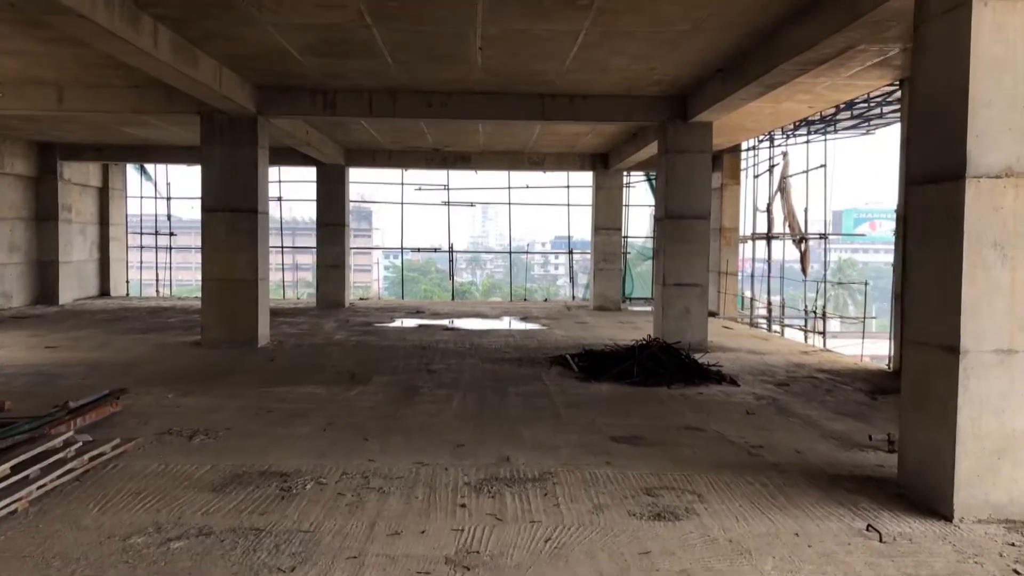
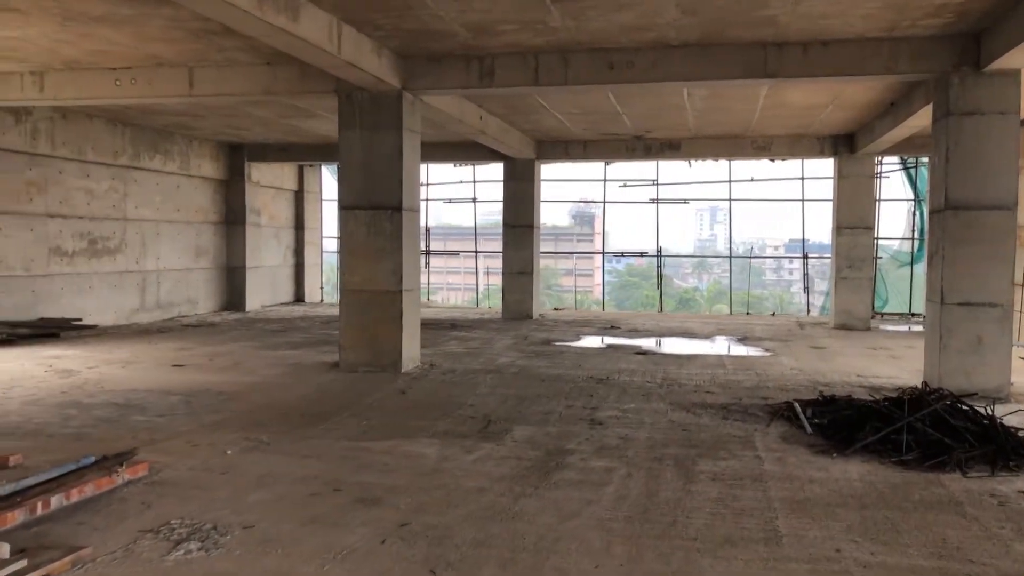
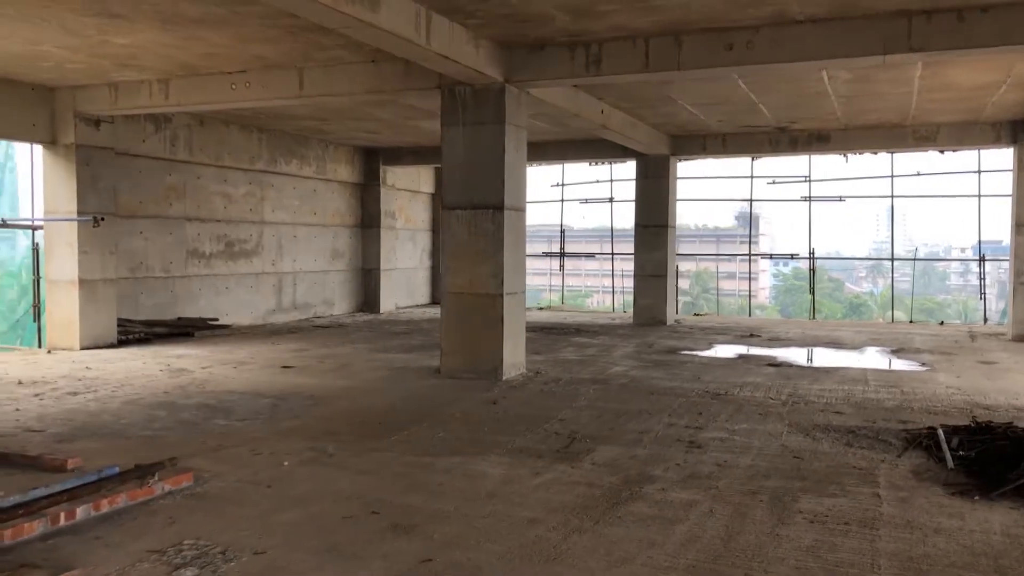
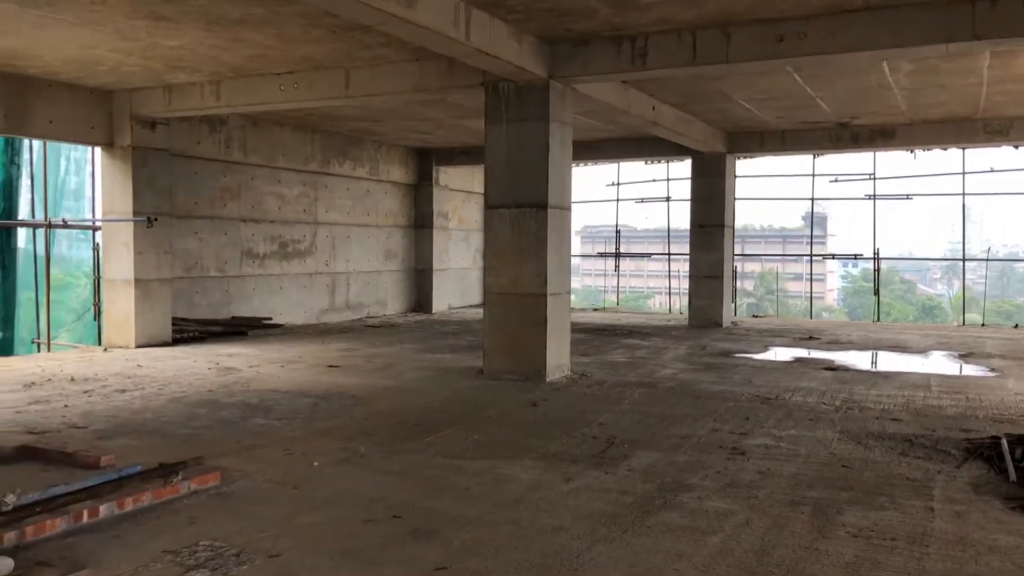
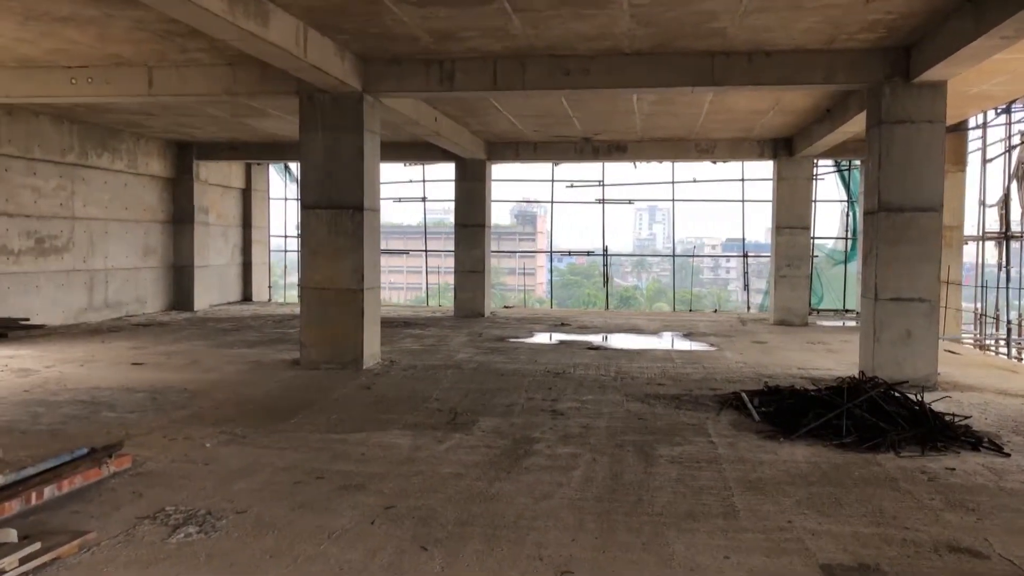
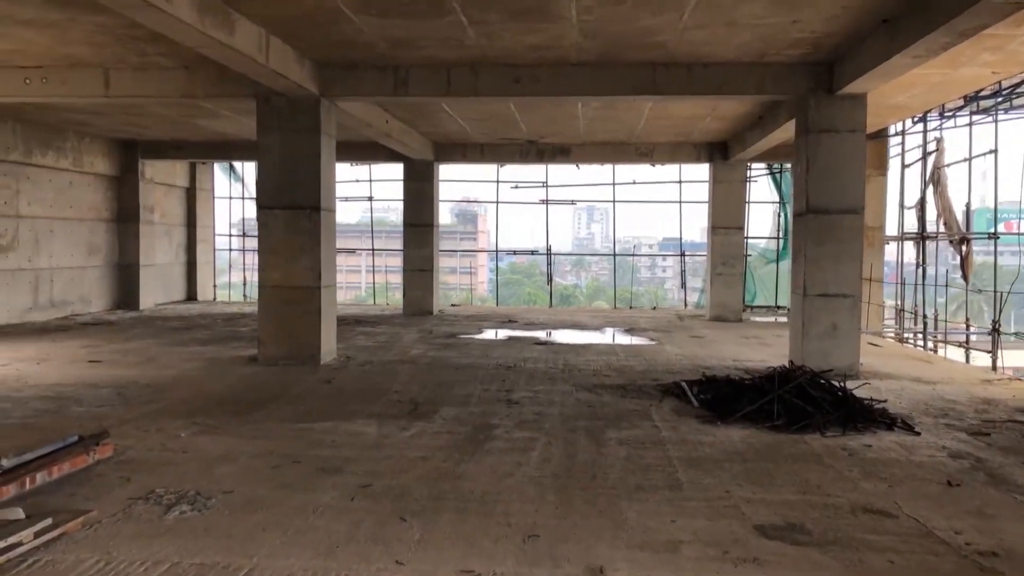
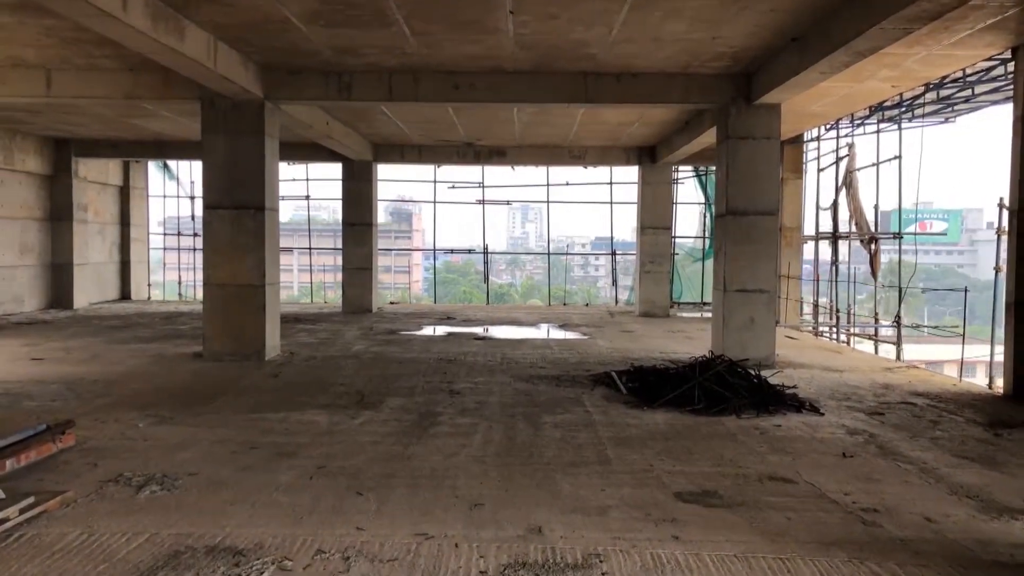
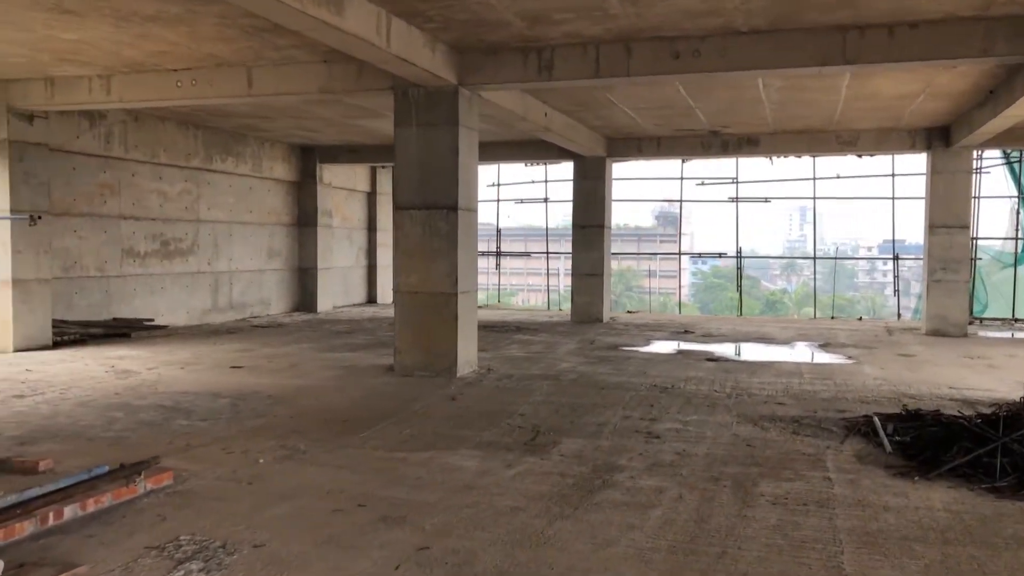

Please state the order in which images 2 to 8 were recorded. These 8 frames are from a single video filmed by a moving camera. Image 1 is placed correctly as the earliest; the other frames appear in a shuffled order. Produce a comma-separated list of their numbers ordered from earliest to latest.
7, 6, 5, 2, 8, 3, 4
